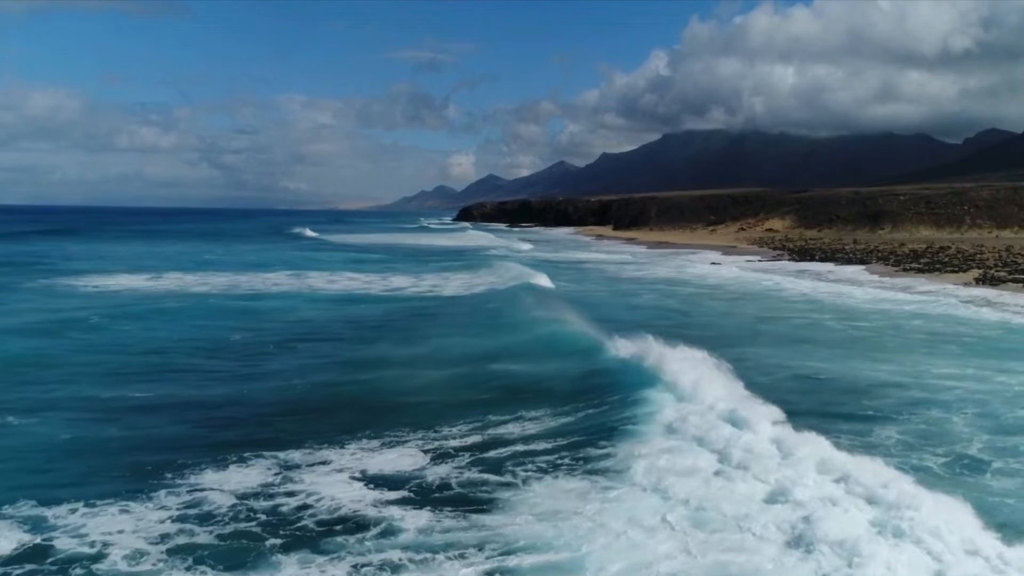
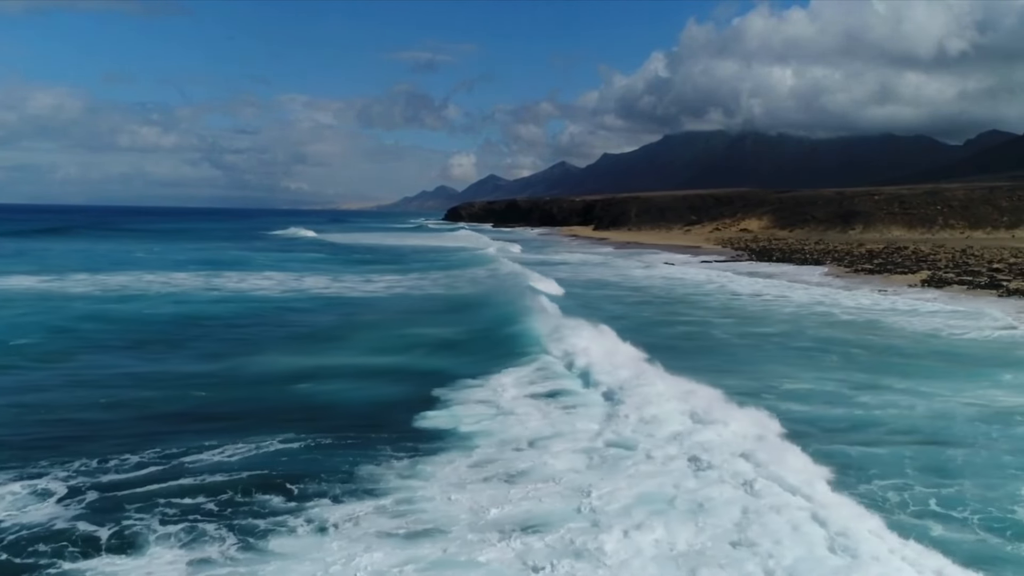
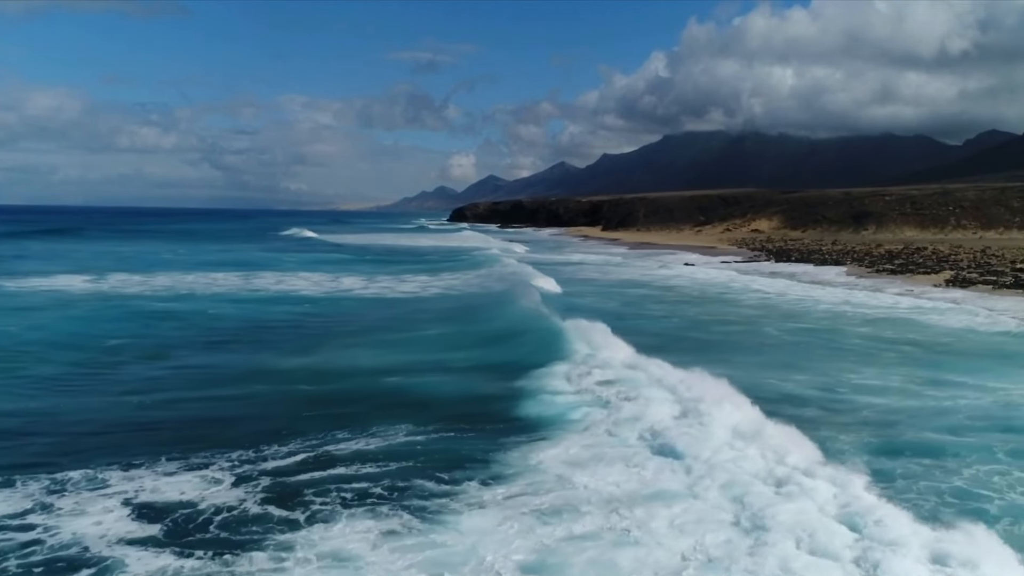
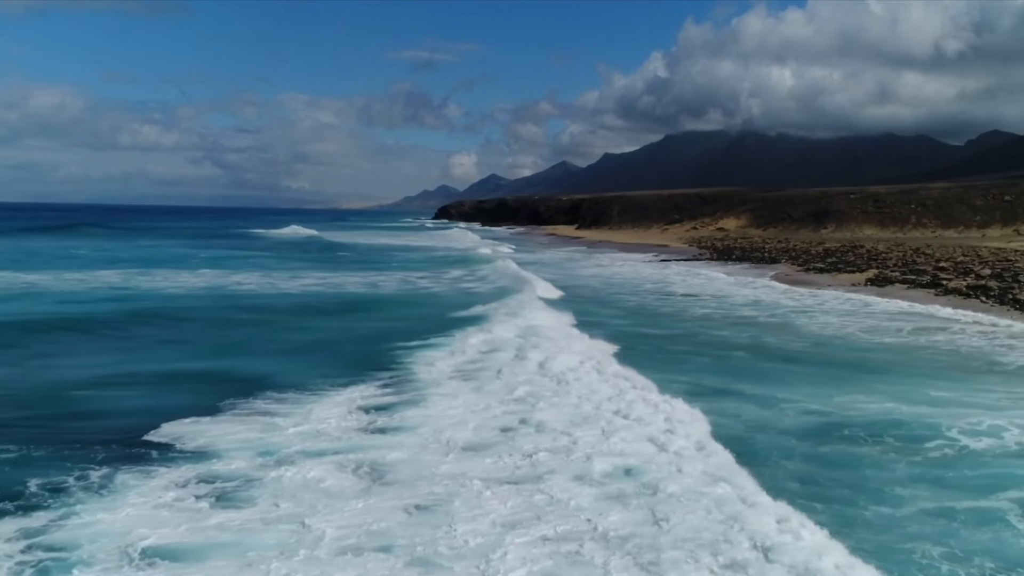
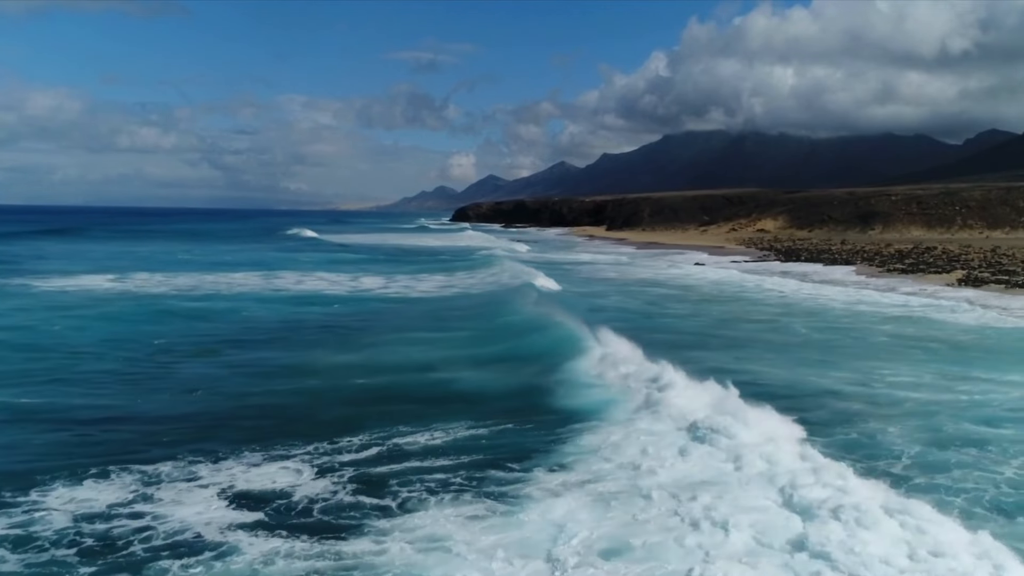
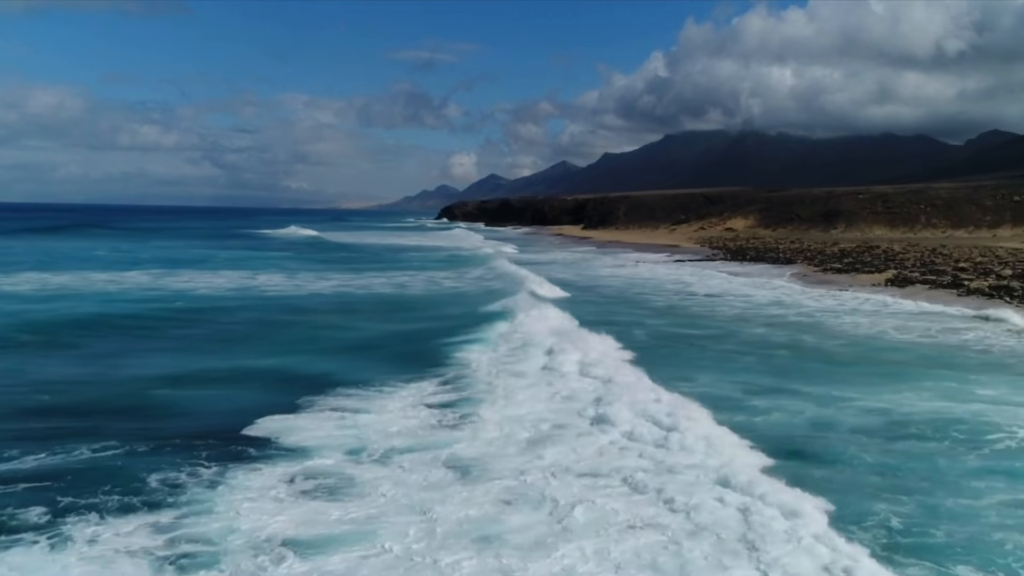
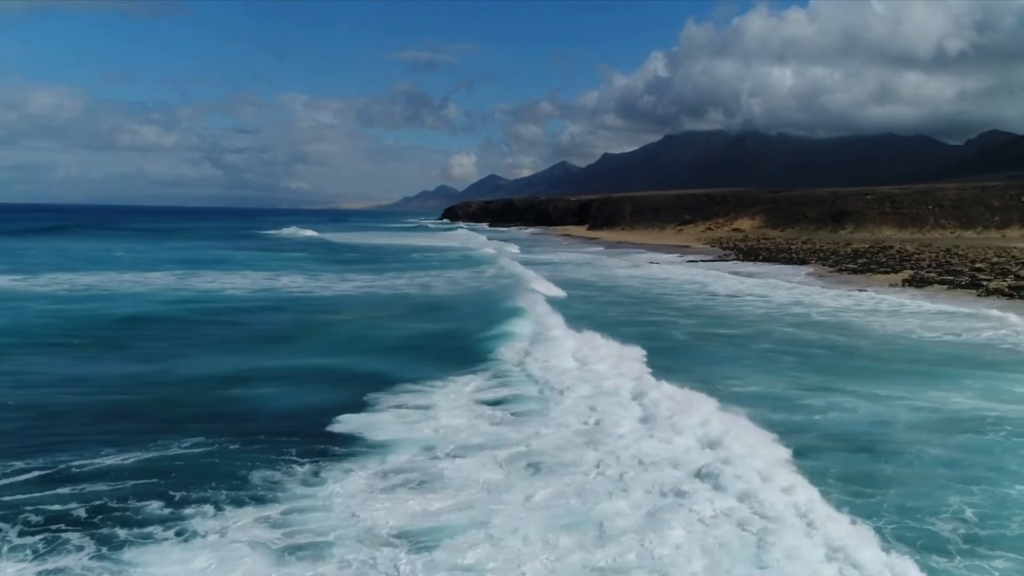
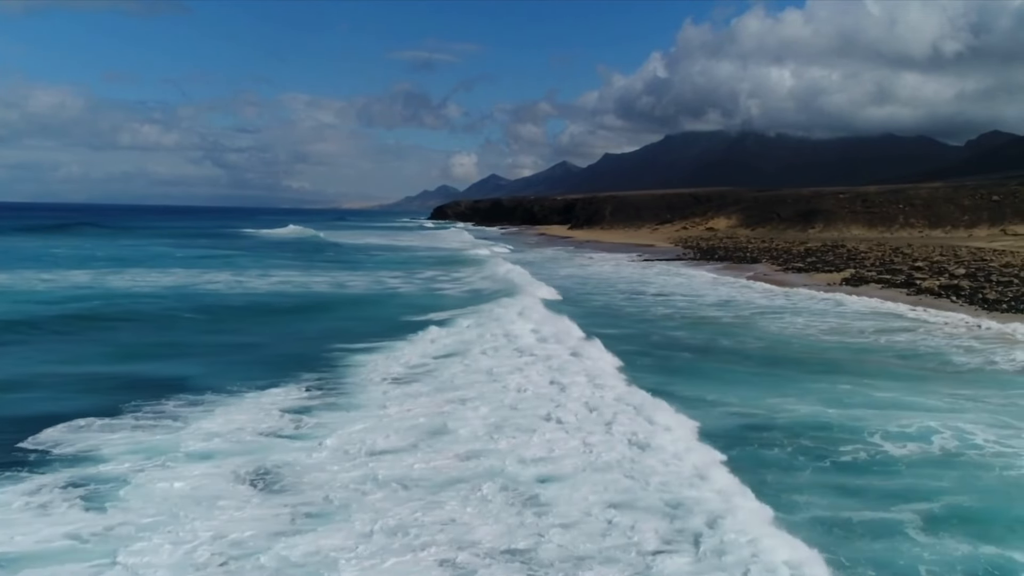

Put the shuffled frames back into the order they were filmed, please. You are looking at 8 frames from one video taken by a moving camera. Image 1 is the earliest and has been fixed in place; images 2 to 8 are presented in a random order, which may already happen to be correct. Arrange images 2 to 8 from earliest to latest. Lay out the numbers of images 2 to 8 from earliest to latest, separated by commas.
5, 3, 2, 7, 6, 4, 8
